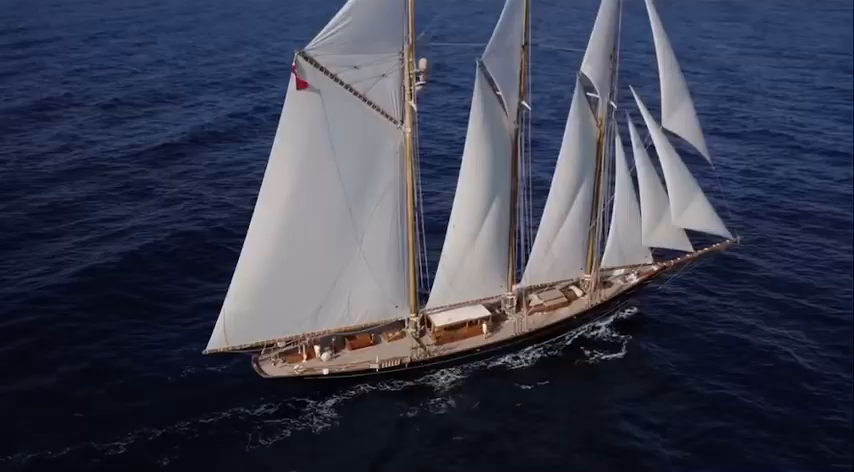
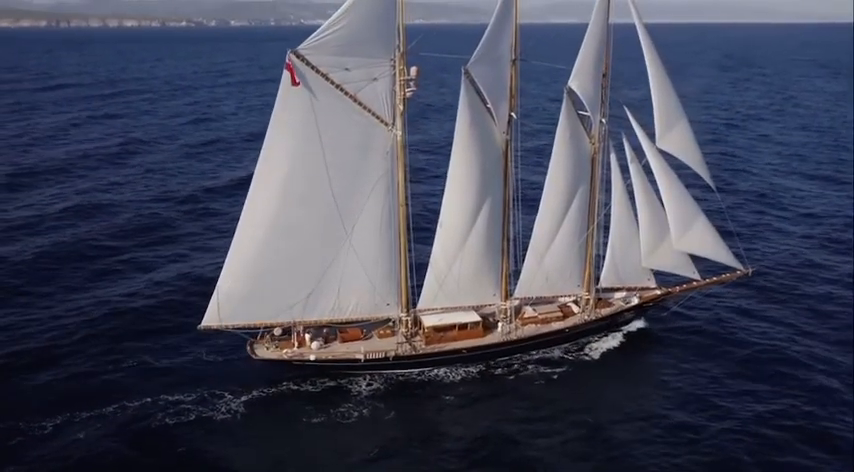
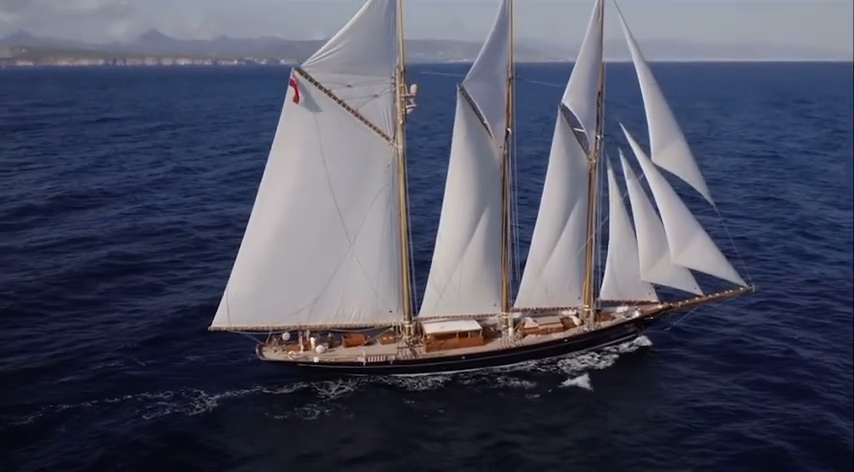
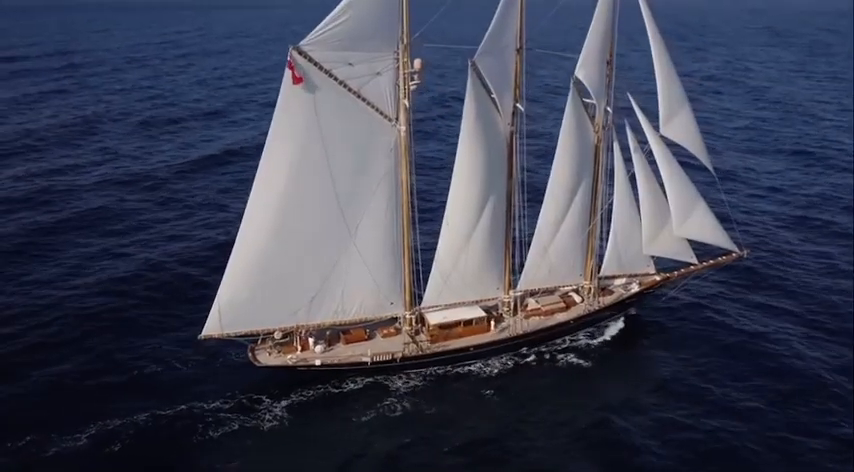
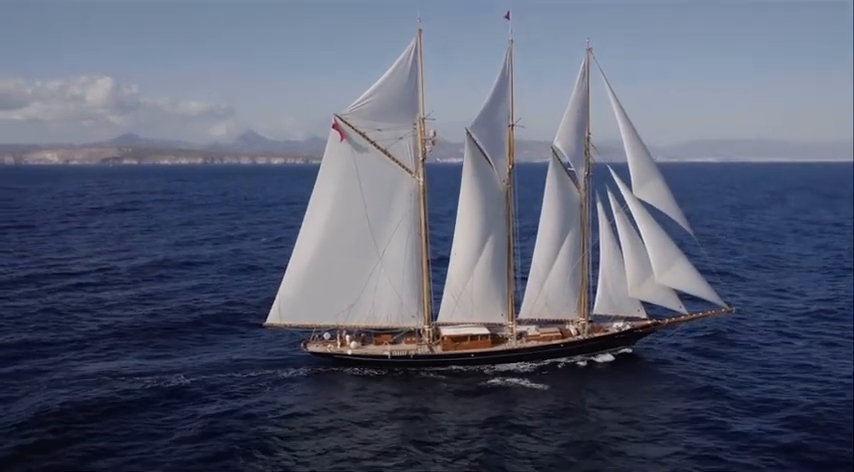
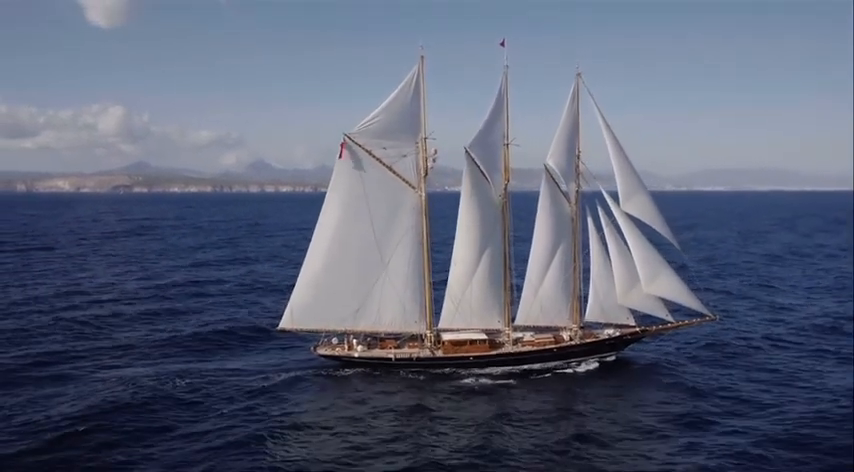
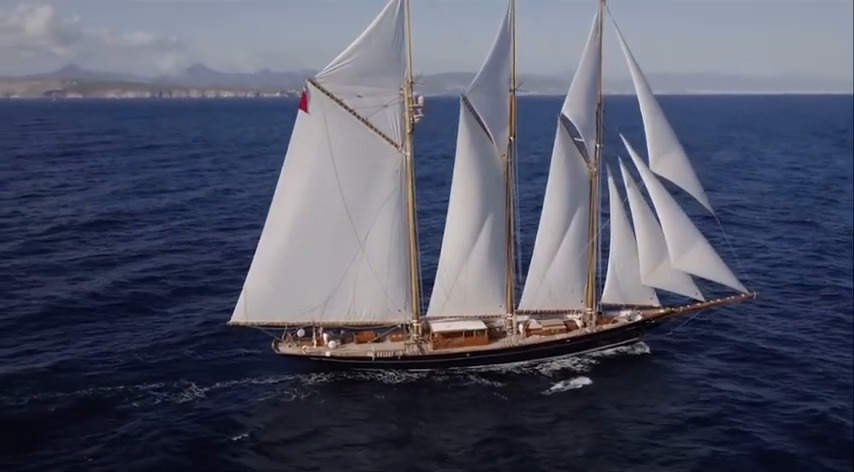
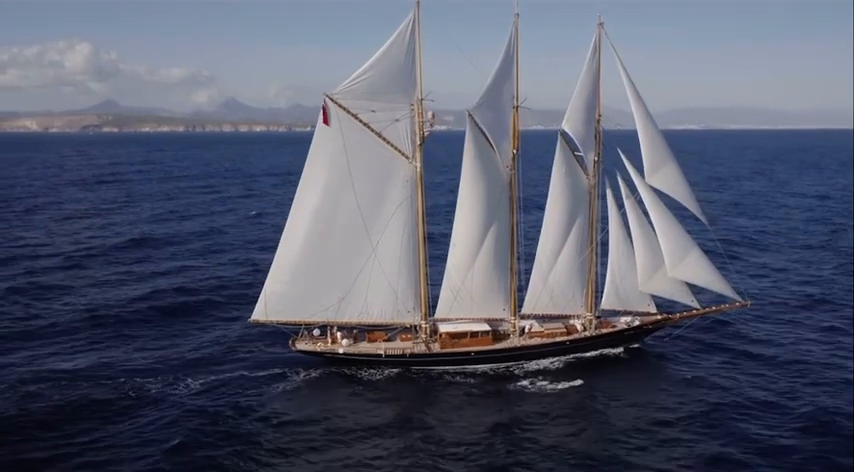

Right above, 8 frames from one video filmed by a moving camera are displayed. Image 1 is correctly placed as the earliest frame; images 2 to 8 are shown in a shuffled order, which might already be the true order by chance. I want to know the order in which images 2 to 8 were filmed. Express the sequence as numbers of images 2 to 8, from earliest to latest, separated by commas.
4, 2, 3, 7, 8, 5, 6
